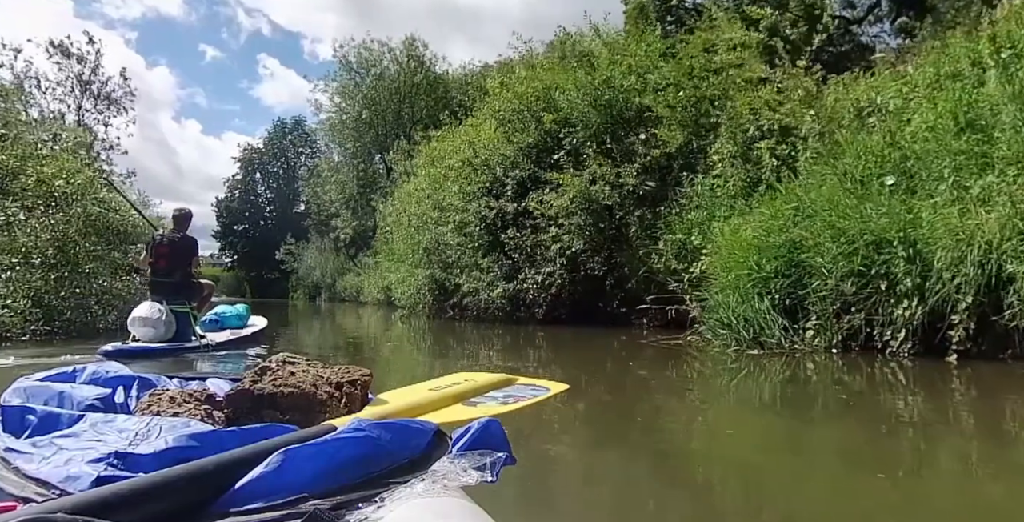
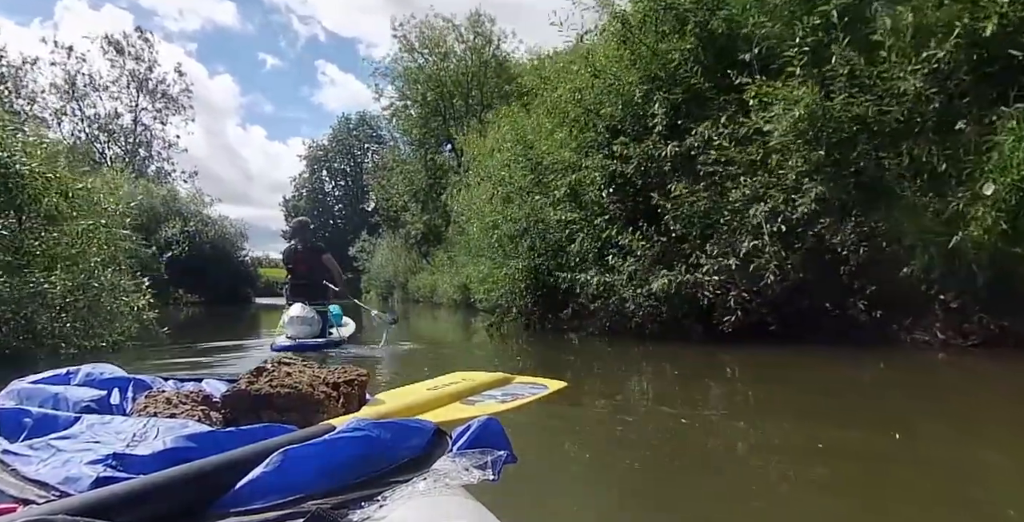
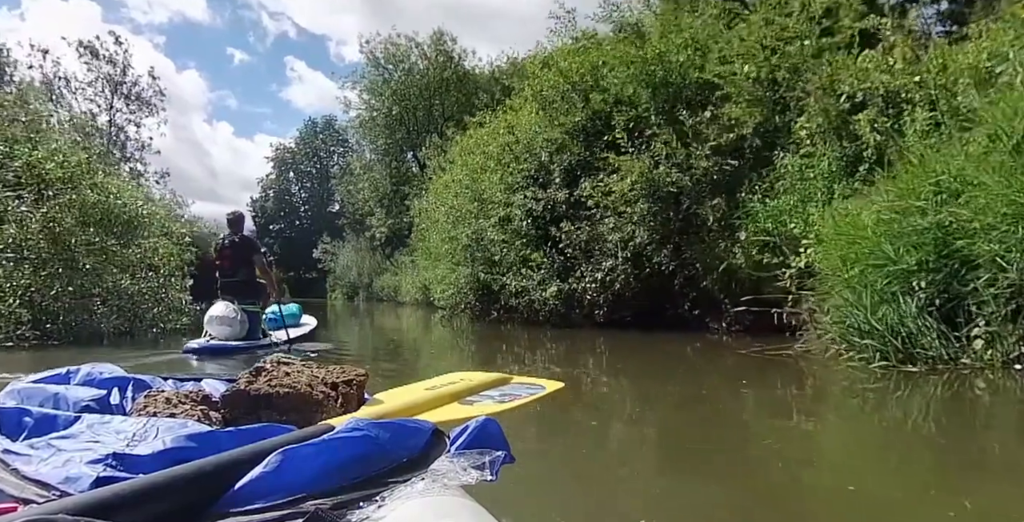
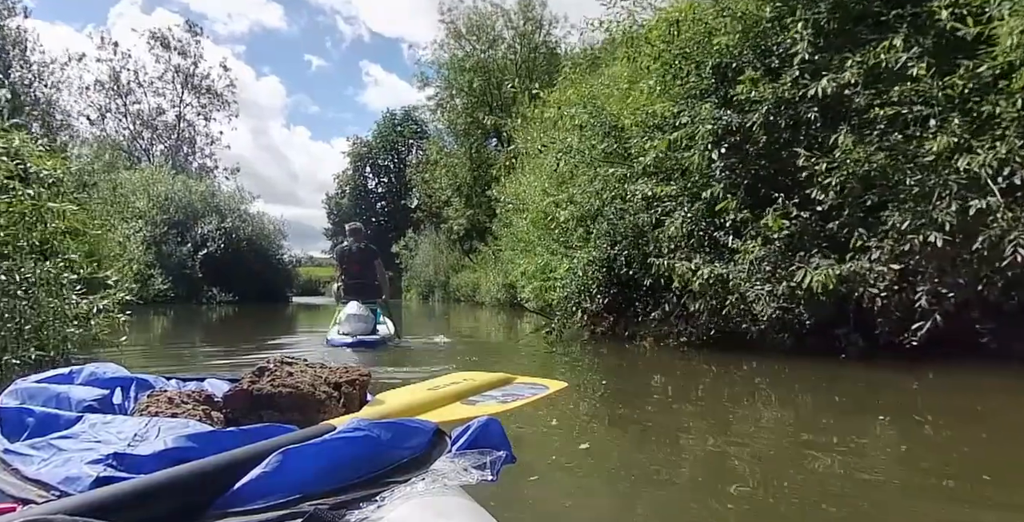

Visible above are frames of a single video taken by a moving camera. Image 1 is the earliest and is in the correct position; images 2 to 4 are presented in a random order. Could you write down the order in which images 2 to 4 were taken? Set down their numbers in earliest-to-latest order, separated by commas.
3, 2, 4
